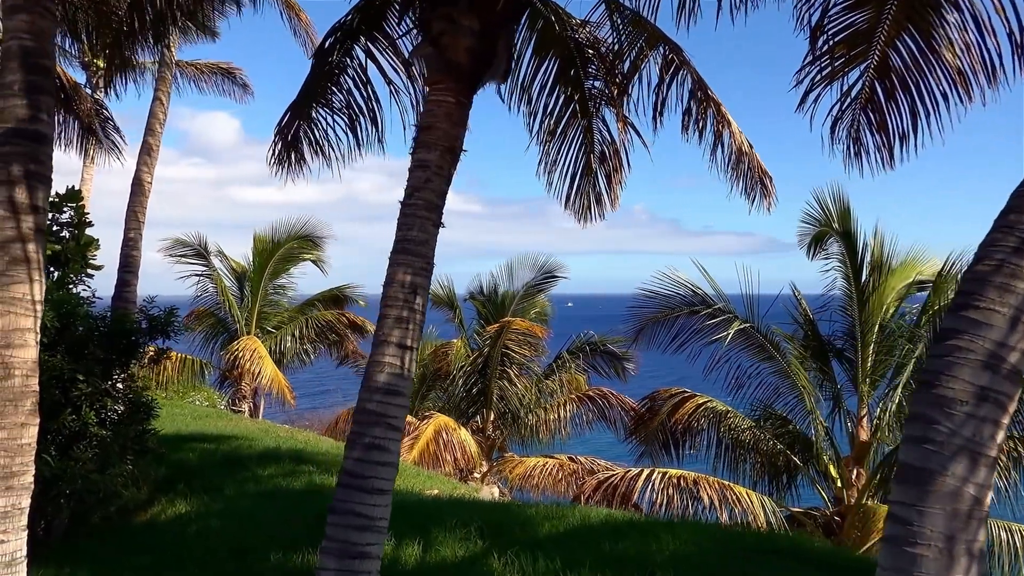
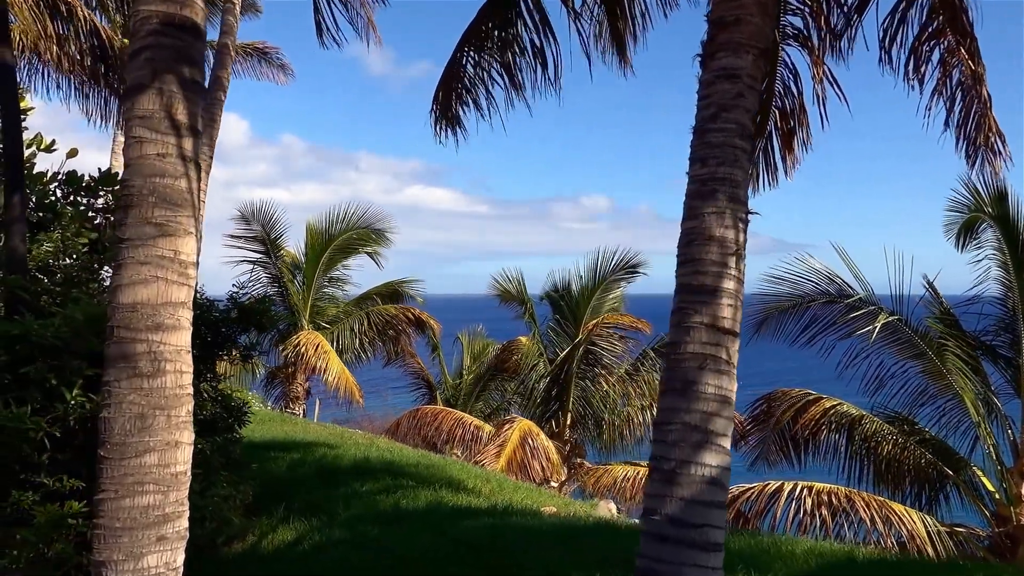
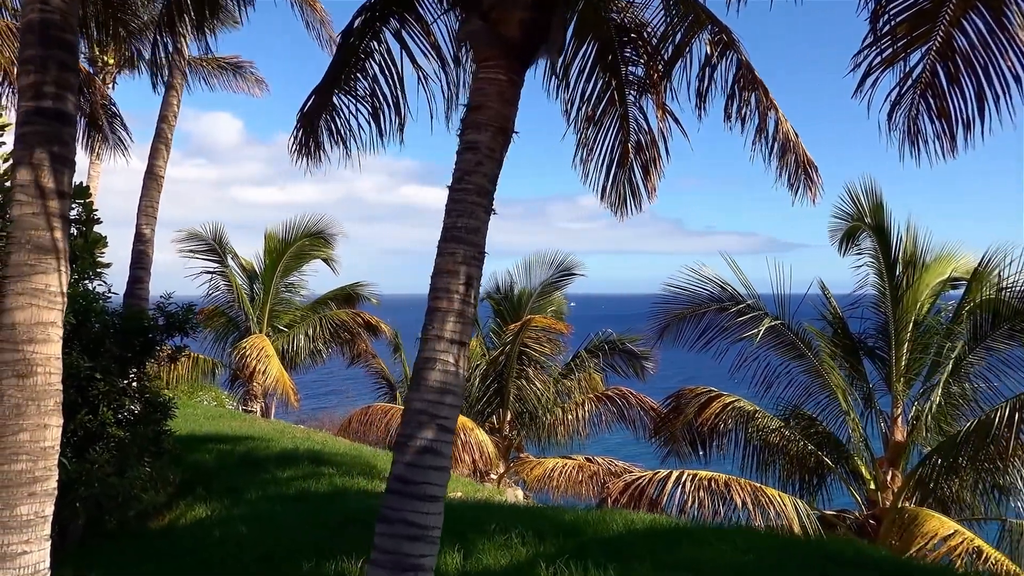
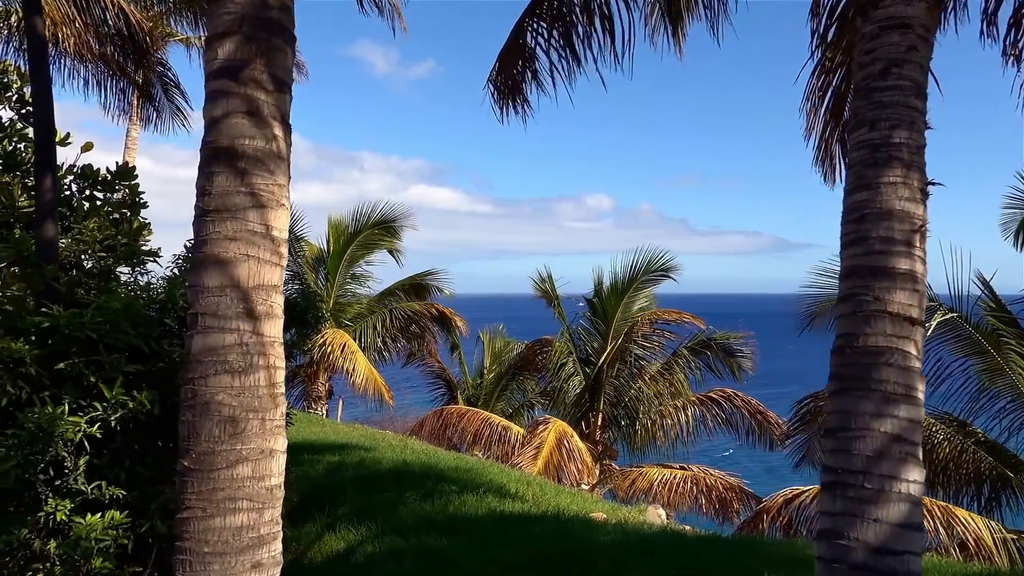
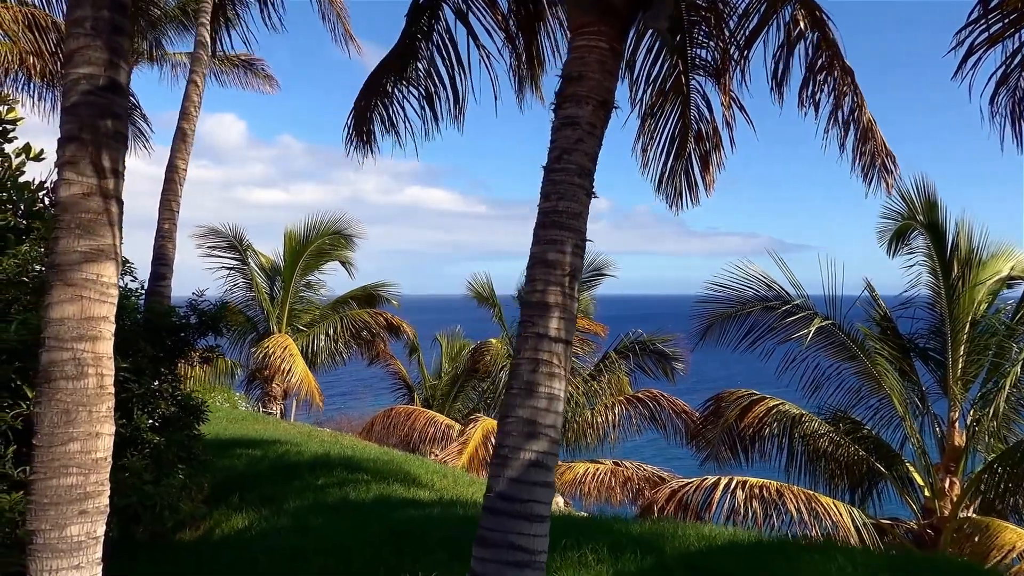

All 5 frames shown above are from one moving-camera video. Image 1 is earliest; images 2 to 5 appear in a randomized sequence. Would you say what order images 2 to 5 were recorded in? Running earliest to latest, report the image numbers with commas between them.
3, 5, 2, 4
